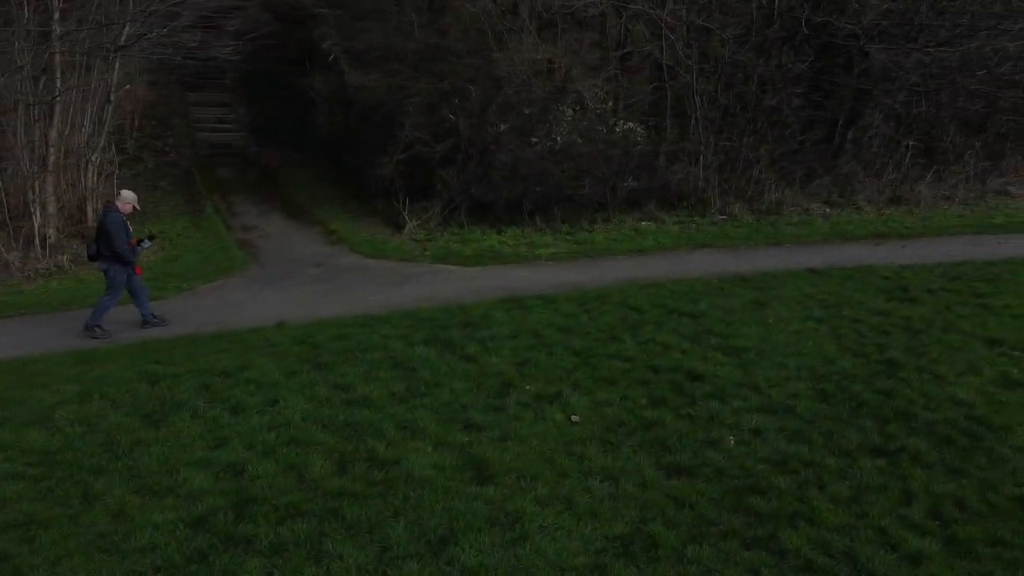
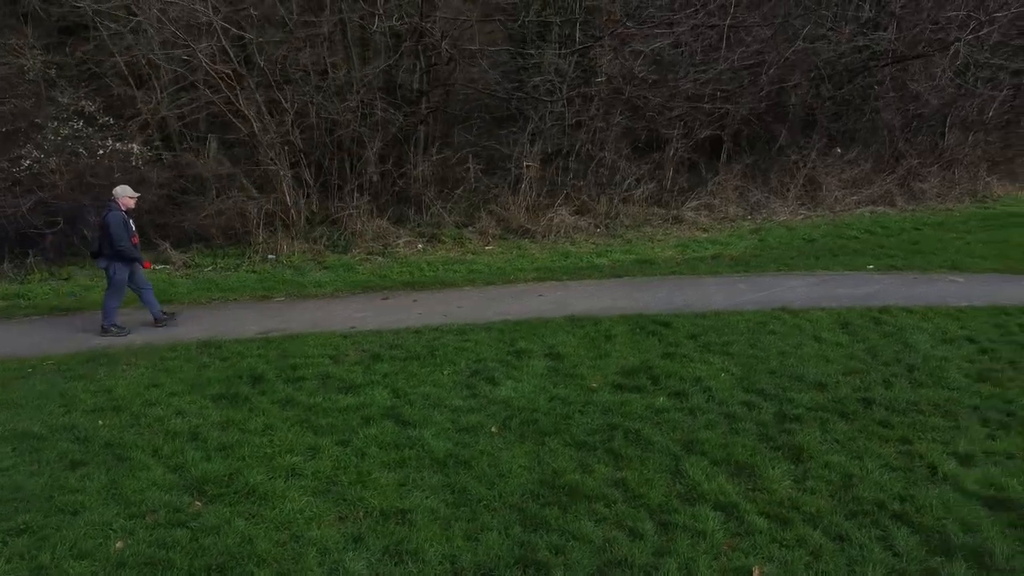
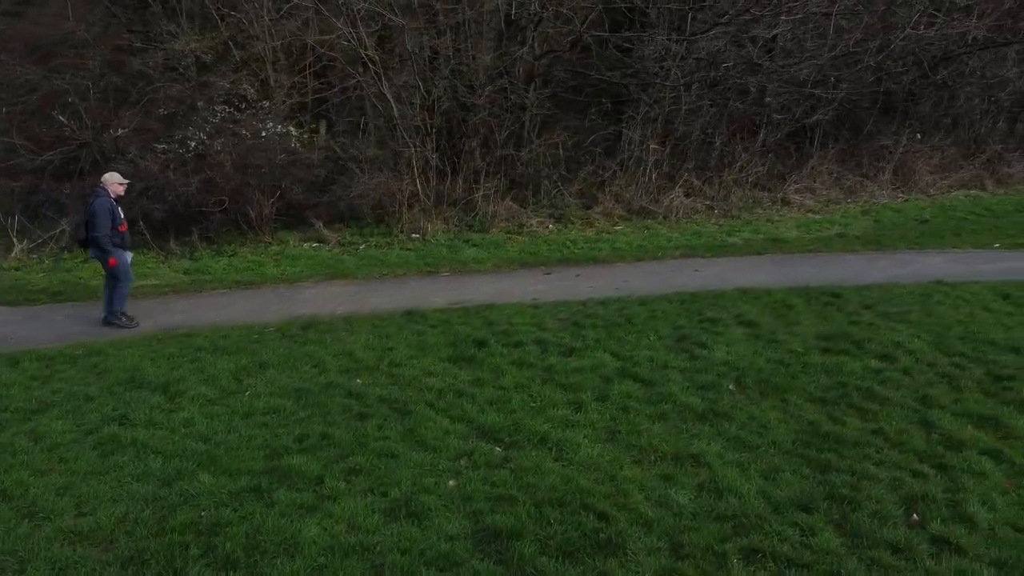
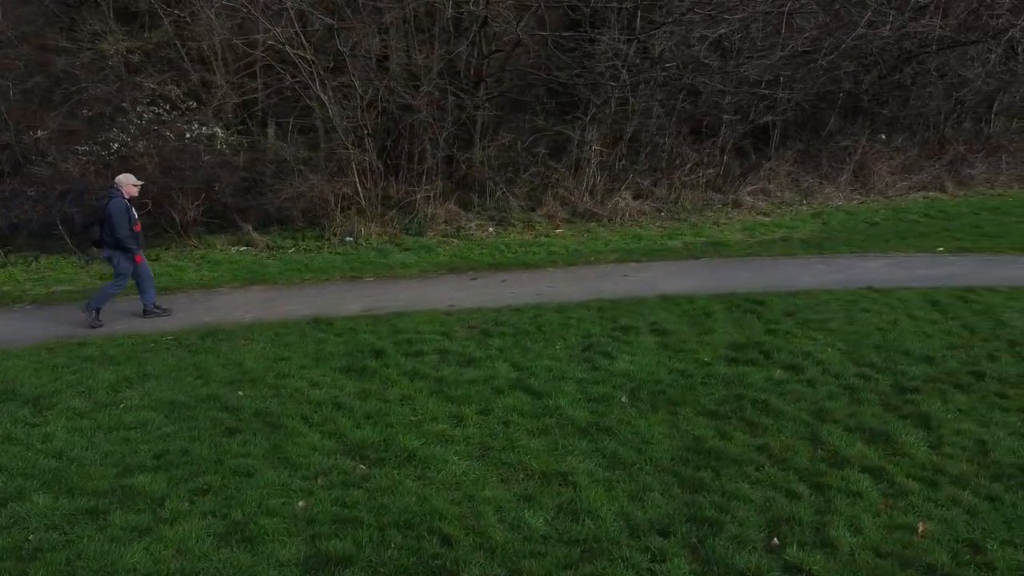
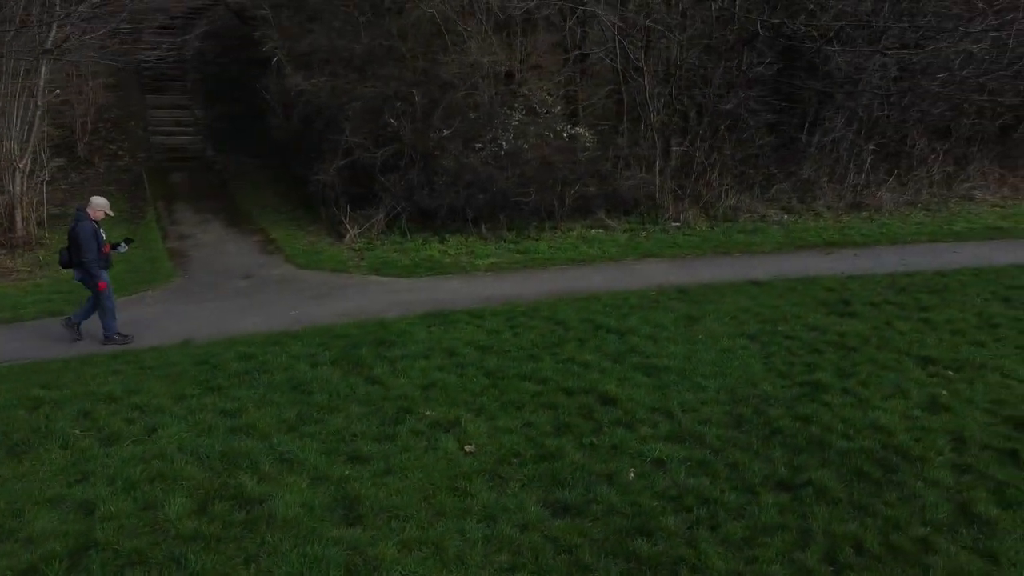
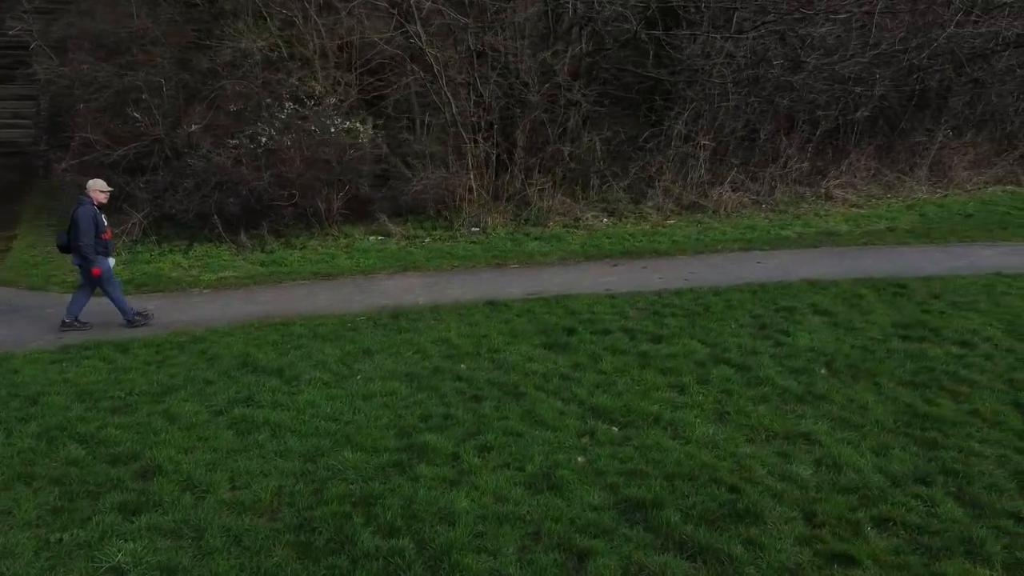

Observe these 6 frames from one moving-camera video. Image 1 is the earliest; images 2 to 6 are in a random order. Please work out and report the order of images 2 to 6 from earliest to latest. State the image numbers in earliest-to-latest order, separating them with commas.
5, 6, 3, 4, 2
